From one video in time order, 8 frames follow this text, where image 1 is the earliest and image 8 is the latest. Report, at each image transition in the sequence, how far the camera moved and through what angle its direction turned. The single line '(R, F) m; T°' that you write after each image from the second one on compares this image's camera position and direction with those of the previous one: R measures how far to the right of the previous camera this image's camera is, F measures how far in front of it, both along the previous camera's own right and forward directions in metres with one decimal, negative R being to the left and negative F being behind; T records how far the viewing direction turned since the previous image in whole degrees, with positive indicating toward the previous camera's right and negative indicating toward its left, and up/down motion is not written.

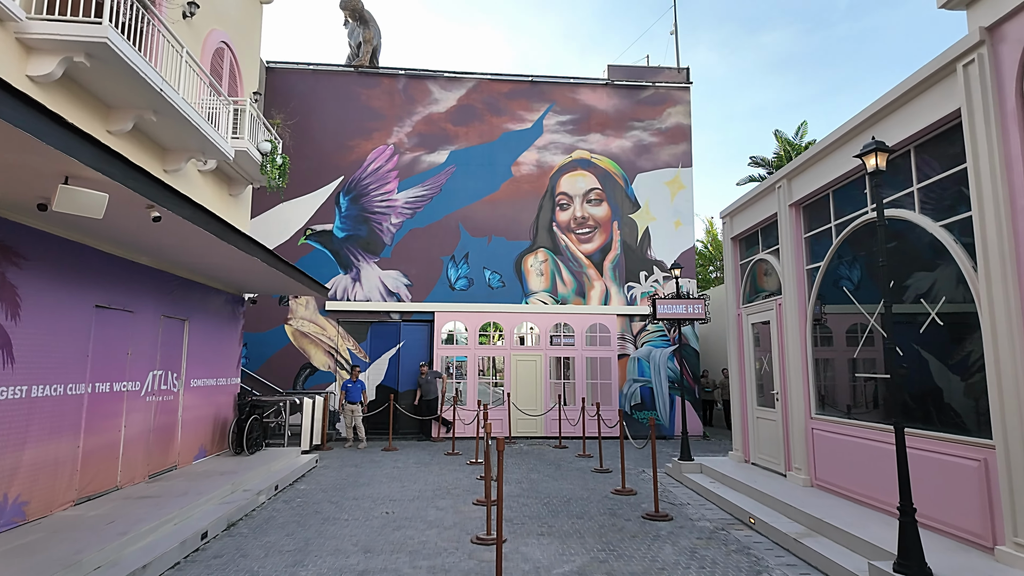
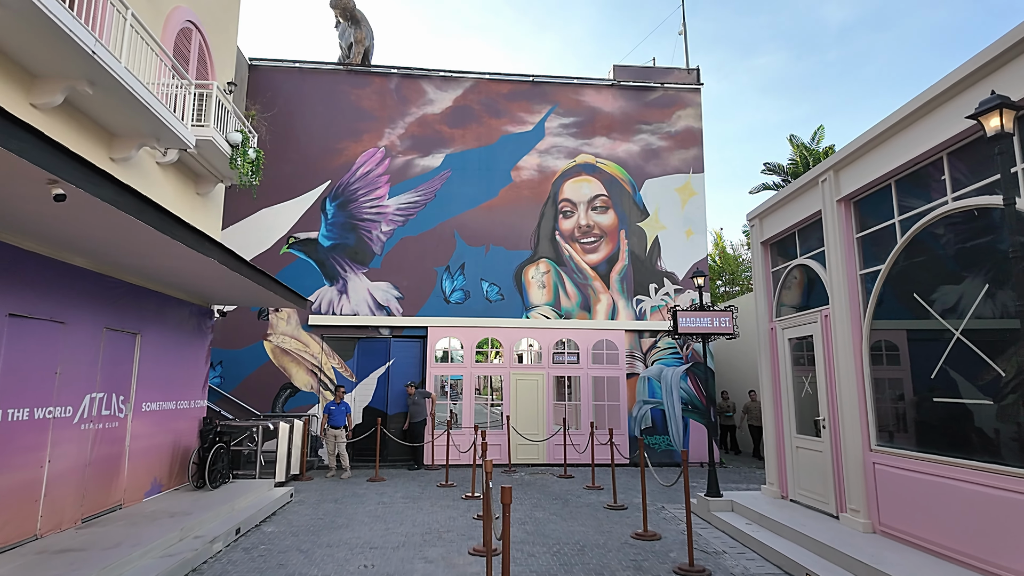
(-0.1, +1.1) m; 0°
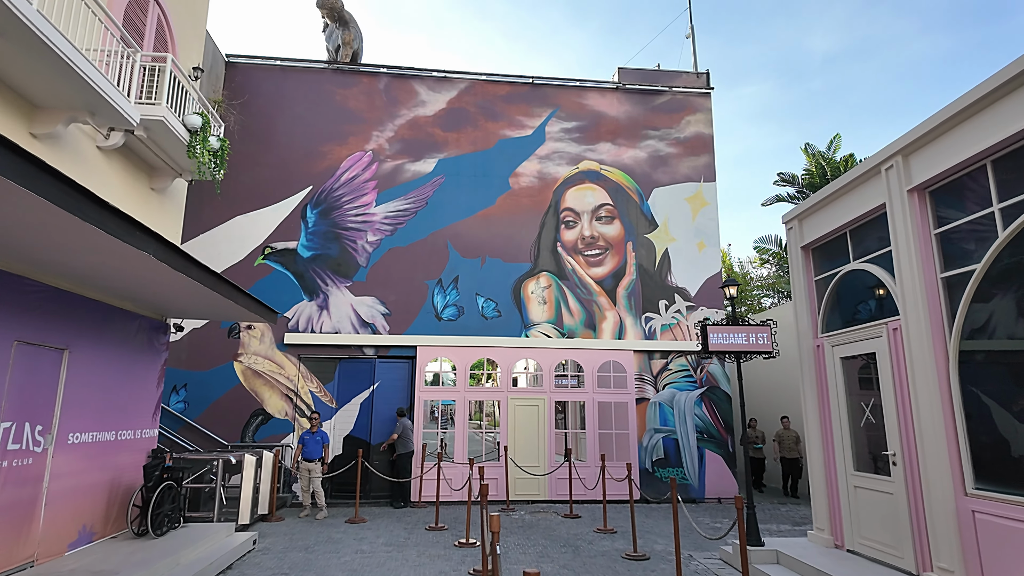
(-0.2, +1.2) m; +1°
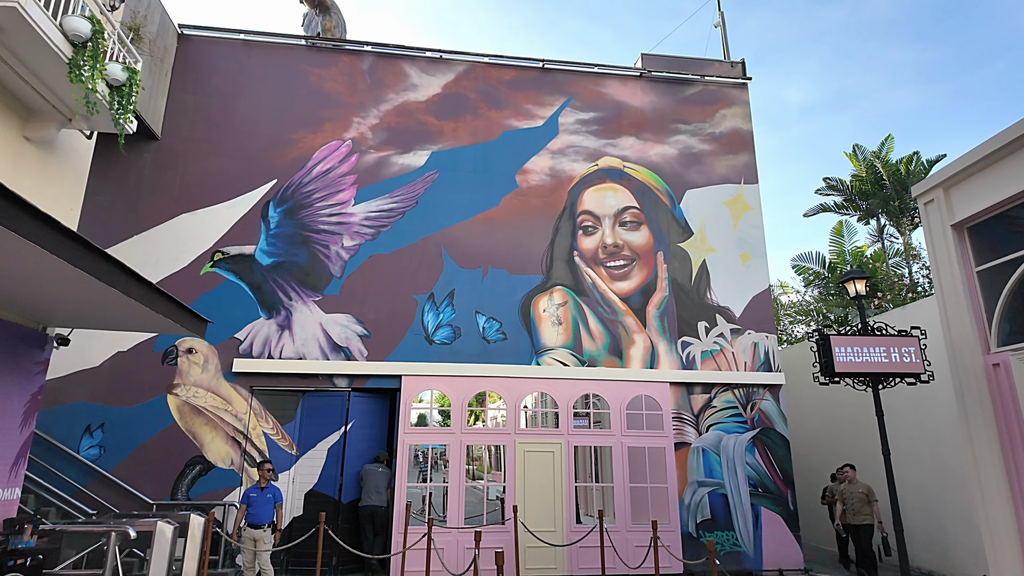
(-0.4, +2.4) m; +1°
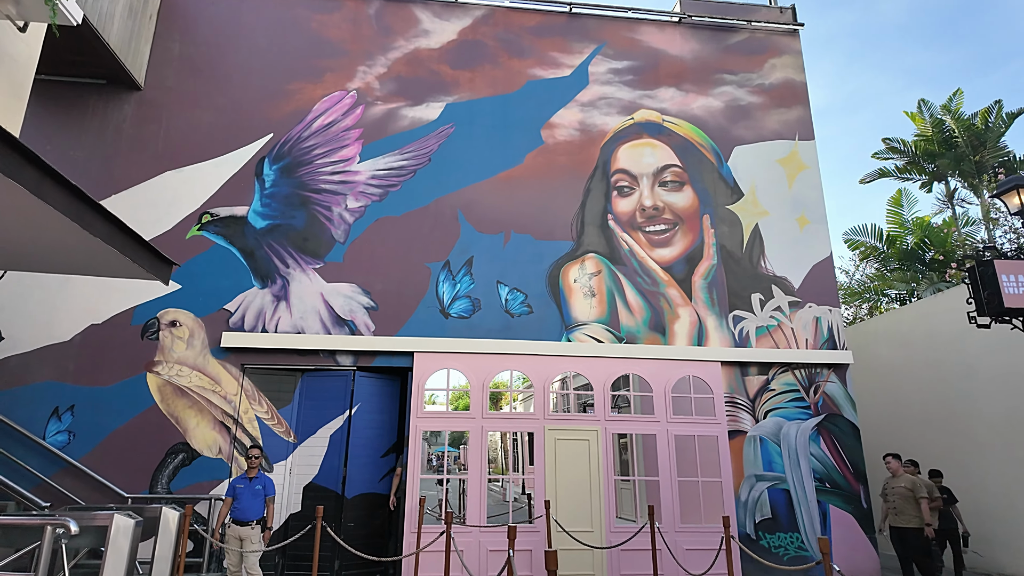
(-0.2, +1.3) m; -1°
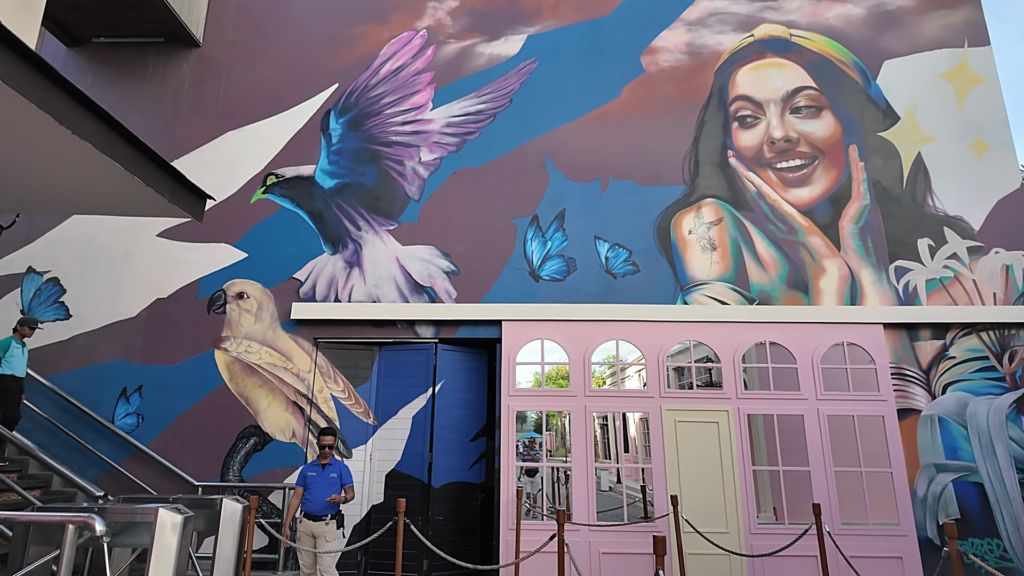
(-0.3, +1.3) m; -7°
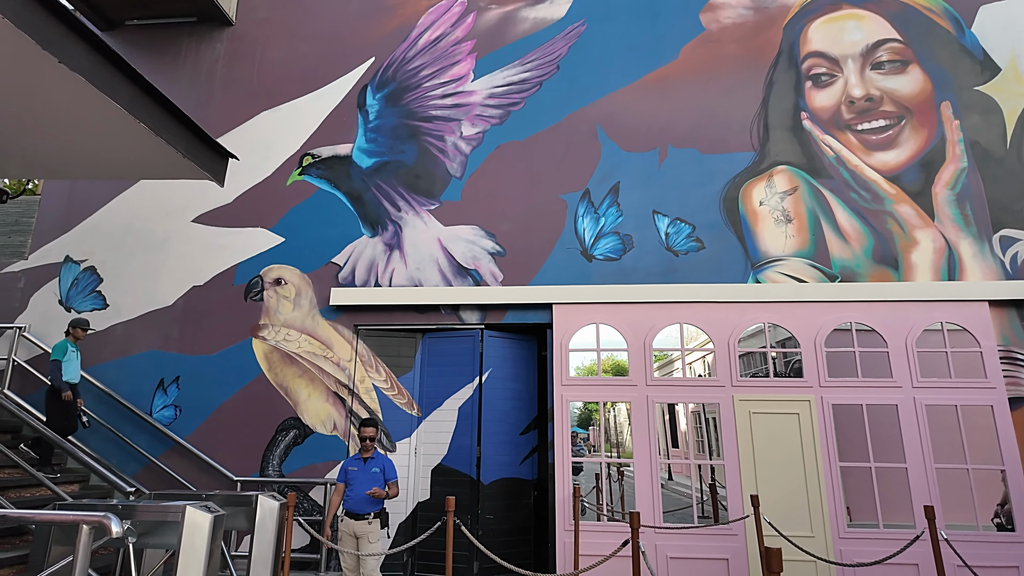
(-0.2, +0.6) m; -4°
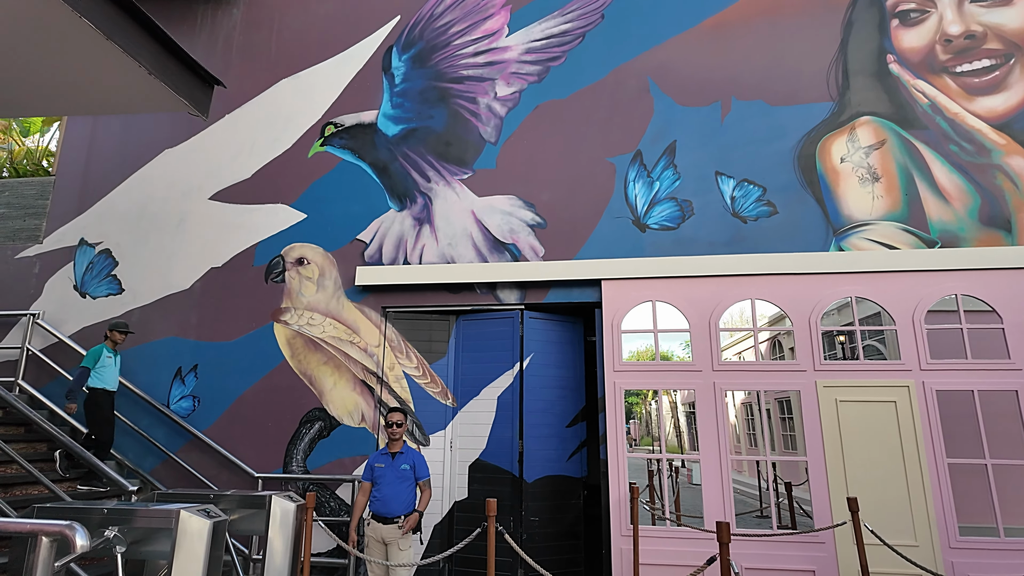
(-0.1, +0.7) m; -3°
